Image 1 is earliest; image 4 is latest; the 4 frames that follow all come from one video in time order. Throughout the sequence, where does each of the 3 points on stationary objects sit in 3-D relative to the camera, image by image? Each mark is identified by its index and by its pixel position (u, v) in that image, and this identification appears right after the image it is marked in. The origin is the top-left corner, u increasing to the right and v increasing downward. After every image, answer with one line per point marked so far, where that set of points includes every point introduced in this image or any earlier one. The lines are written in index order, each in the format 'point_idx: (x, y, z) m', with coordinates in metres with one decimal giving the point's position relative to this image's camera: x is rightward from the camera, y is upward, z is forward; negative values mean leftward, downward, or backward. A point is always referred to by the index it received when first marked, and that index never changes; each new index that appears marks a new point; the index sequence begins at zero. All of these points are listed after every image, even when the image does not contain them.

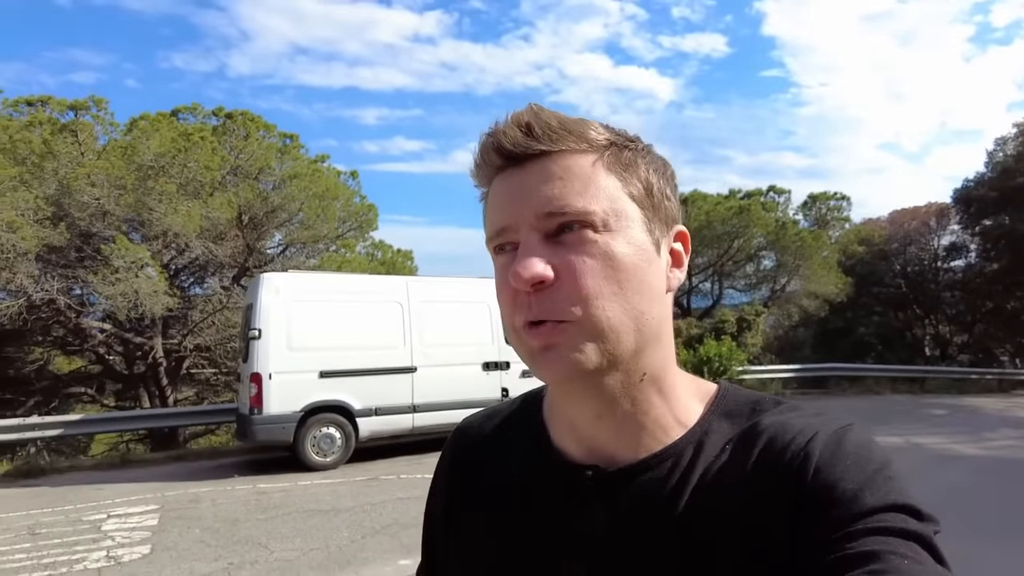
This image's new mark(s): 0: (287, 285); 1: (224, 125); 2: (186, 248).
0: (-2.8, 0.0, +8.2) m
1: (-5.9, +3.3, +13.5) m
2: (-6.1, +0.8, +12.4) m
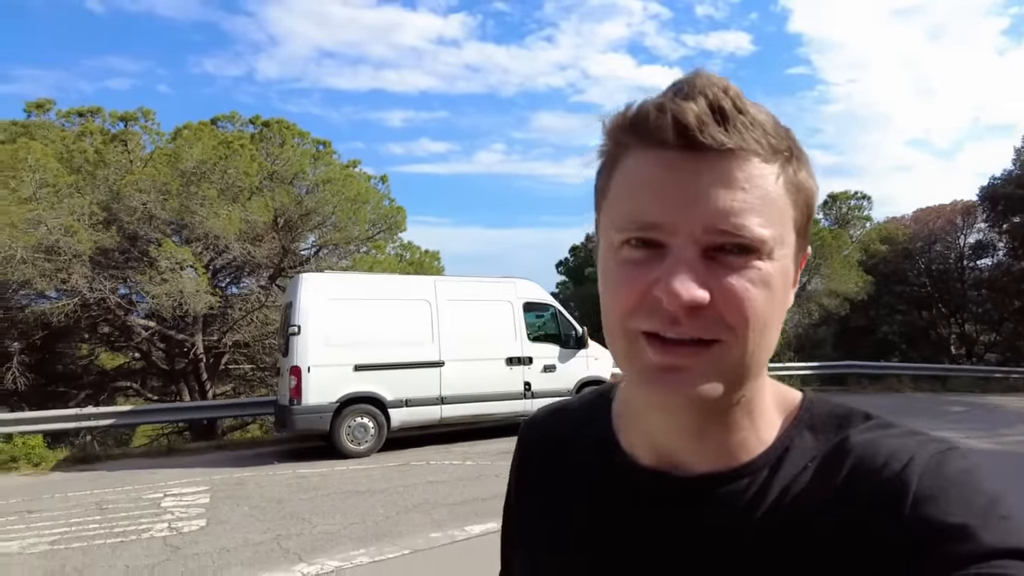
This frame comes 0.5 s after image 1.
0: (-2.5, 0.0, +8.8) m
1: (-5.4, +3.3, +14.1) m
2: (-5.7, +0.8, +13.1) m
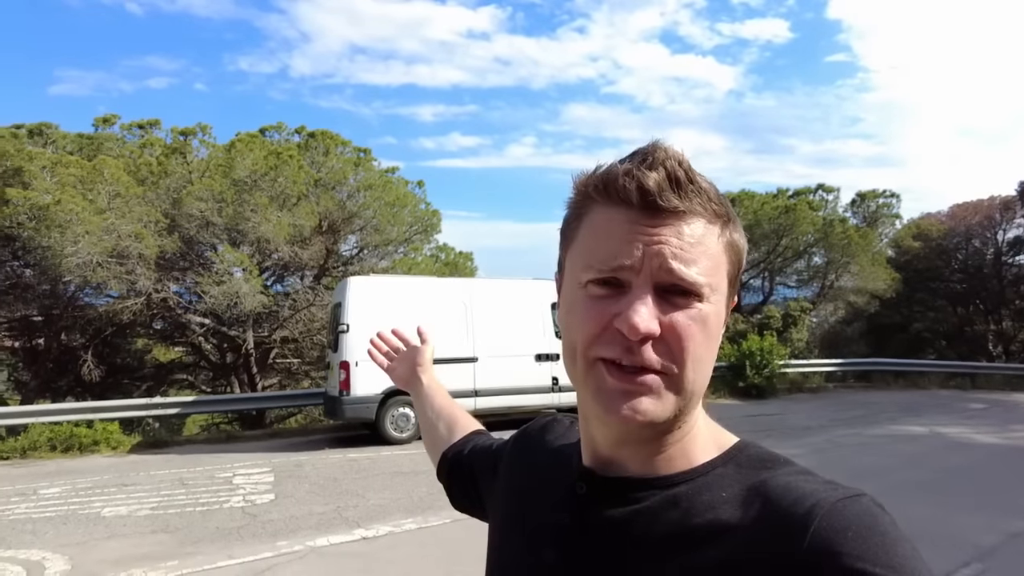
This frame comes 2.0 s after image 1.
0: (-2.1, 0.0, +9.7) m
1: (-4.7, +3.3, +15.1) m
2: (-5.1, +0.8, +14.1) m
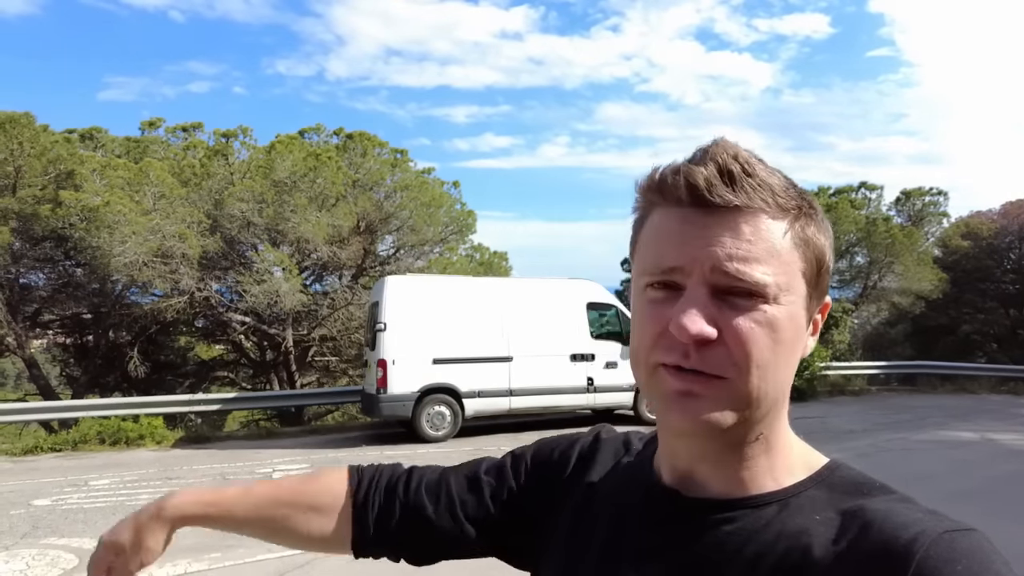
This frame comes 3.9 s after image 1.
0: (-1.6, 0.0, +9.8) m
1: (-3.9, +3.3, +15.3) m
2: (-4.3, +0.8, +14.4) m
